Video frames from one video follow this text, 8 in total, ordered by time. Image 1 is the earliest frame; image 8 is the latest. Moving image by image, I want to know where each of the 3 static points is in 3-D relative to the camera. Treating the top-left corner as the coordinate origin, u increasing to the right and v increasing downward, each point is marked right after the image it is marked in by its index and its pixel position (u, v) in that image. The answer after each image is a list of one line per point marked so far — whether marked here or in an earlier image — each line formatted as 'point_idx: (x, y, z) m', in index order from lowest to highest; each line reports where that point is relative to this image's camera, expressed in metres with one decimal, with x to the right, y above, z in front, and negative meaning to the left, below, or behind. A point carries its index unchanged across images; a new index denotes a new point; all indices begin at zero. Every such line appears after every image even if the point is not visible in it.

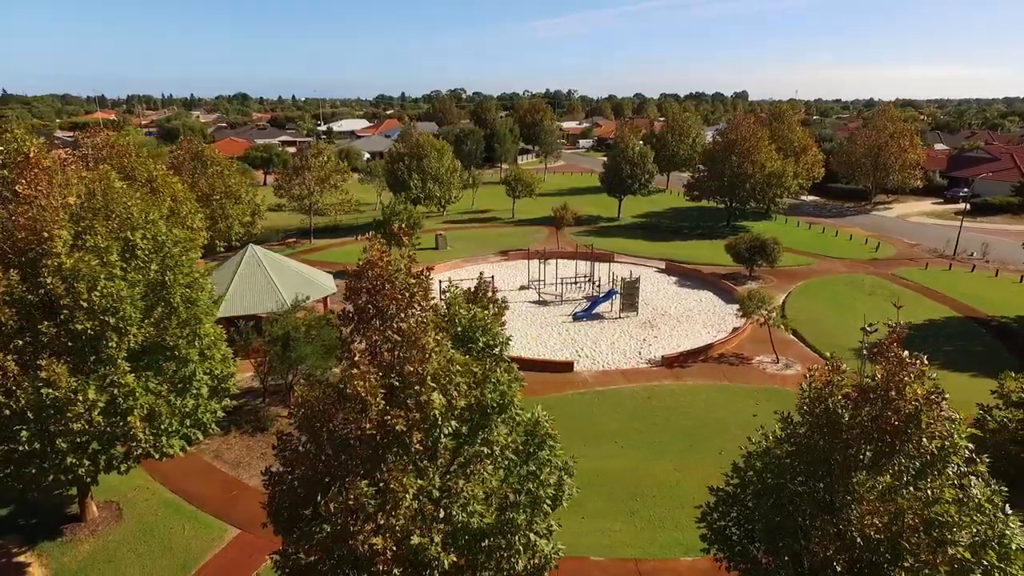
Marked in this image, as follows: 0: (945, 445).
0: (+5.9, -2.2, +8.6) m
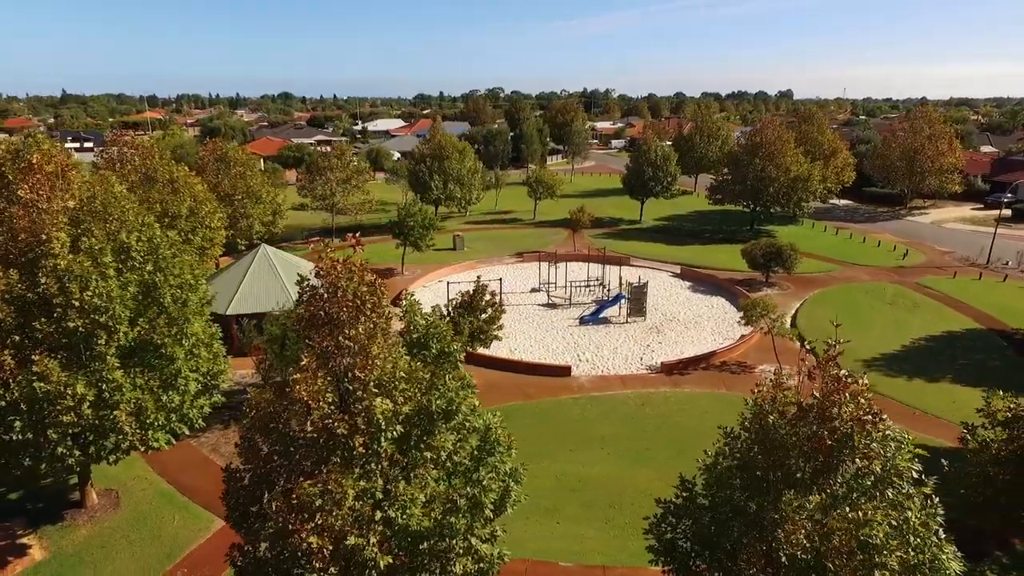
0: (+4.9, -2.4, +8.4) m
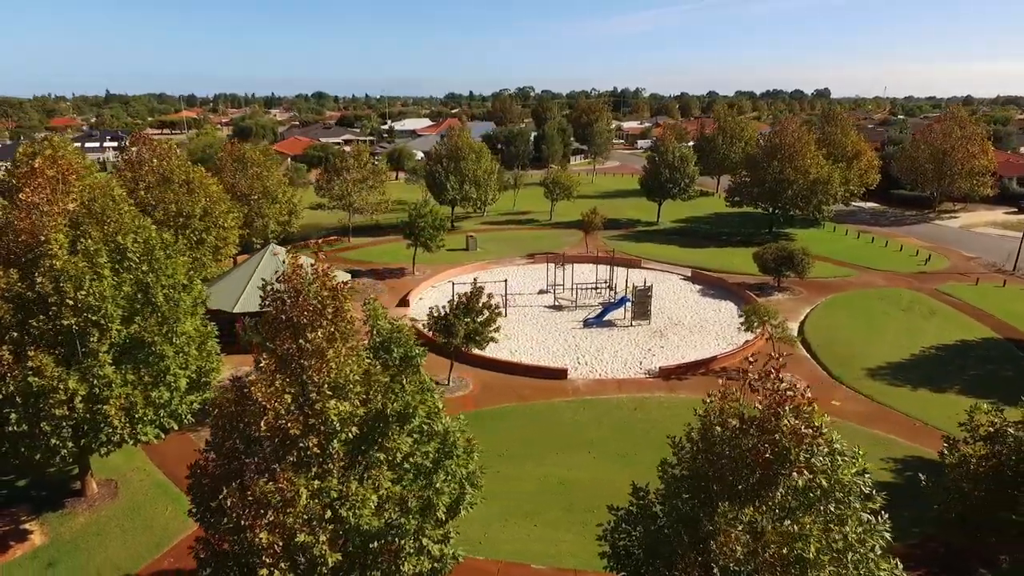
0: (+4.1, -2.6, +8.4) m
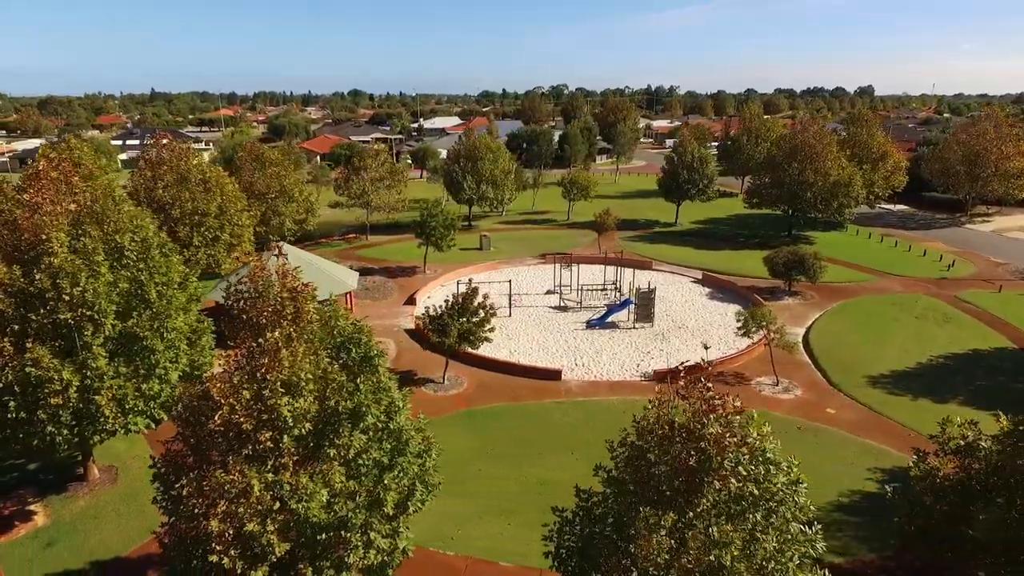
0: (+3.1, -2.7, +8.5) m
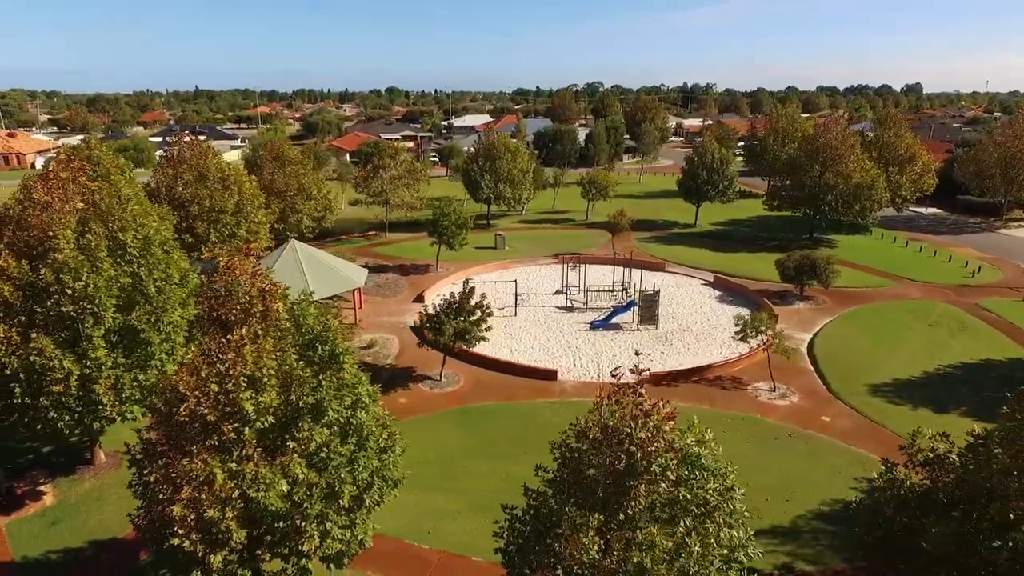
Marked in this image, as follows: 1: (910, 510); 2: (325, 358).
0: (+2.1, -2.9, +8.7) m
1: (+7.5, -4.2, +11.6) m
2: (-3.6, -1.3, +11.8) m
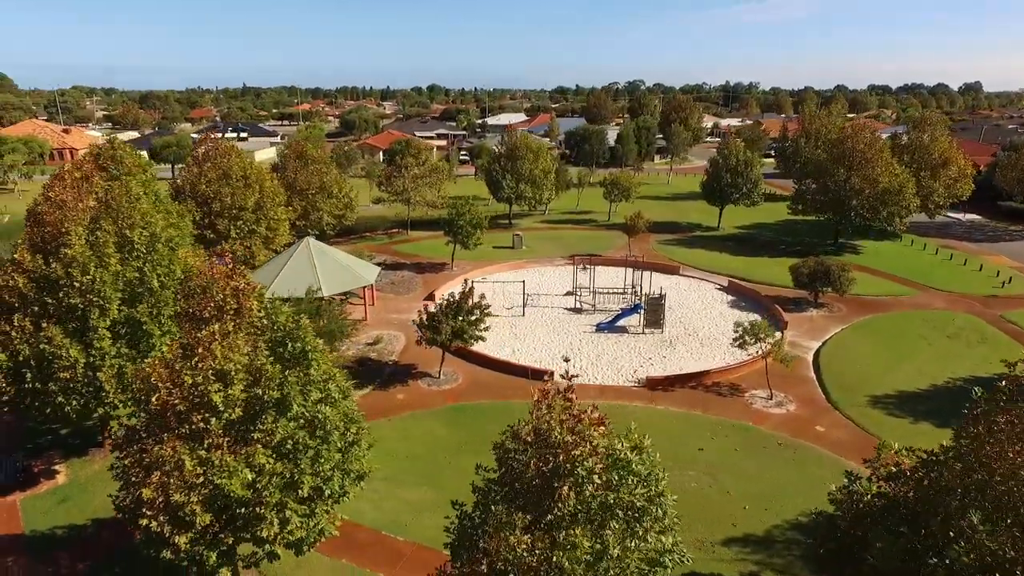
0: (+1.1, -3.0, +9.0) m
1: (+6.6, -4.4, +11.6) m
2: (-4.4, -1.3, +12.5) m
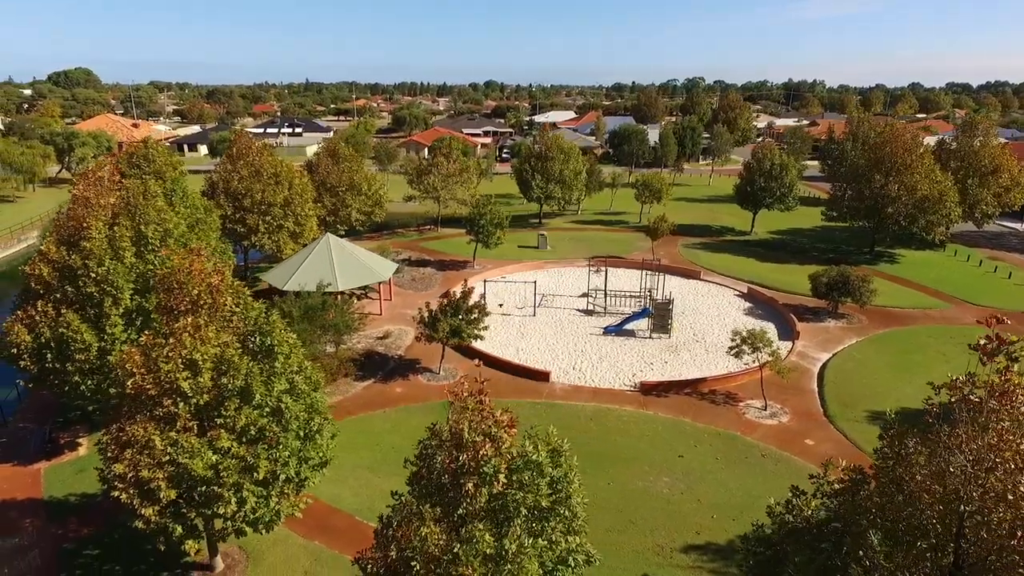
0: (-0.3, -3.1, +9.5) m
1: (+5.3, -4.7, +11.7) m
2: (-5.4, -1.3, +13.4) m
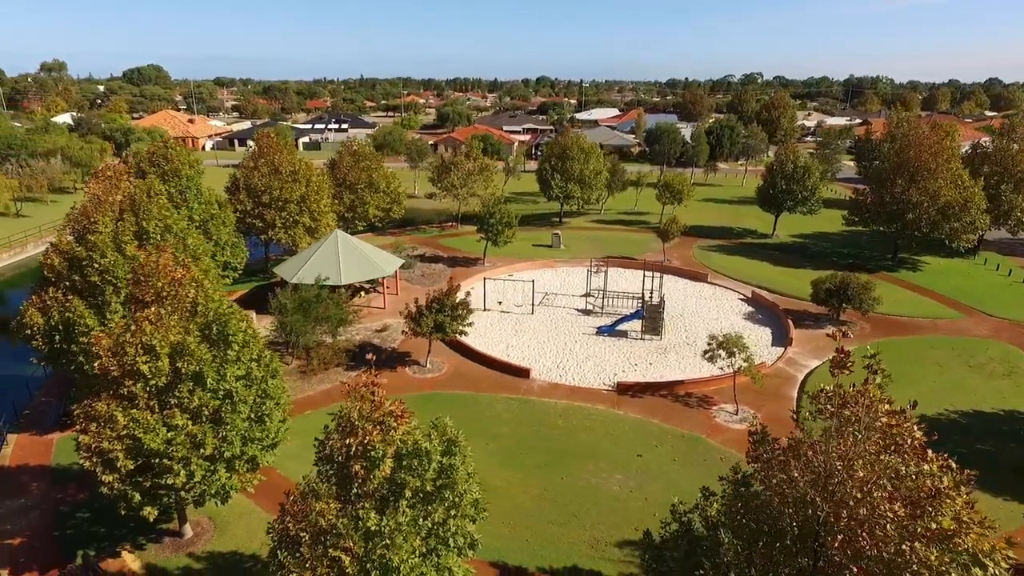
0: (-2.3, -3.2, +10.5) m
1: (+3.5, -4.9, +12.2) m
2: (-7.0, -1.2, +14.8) m
